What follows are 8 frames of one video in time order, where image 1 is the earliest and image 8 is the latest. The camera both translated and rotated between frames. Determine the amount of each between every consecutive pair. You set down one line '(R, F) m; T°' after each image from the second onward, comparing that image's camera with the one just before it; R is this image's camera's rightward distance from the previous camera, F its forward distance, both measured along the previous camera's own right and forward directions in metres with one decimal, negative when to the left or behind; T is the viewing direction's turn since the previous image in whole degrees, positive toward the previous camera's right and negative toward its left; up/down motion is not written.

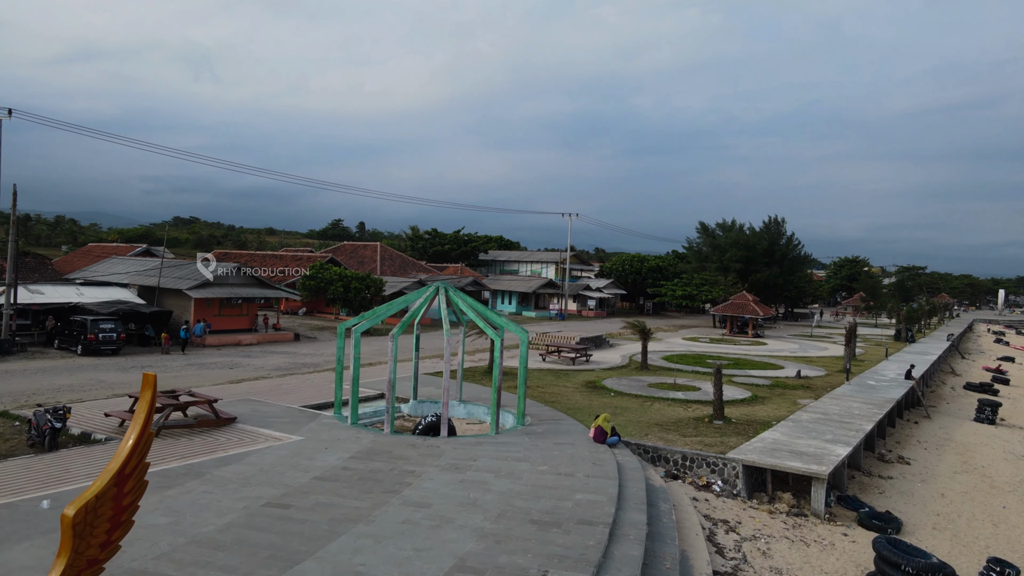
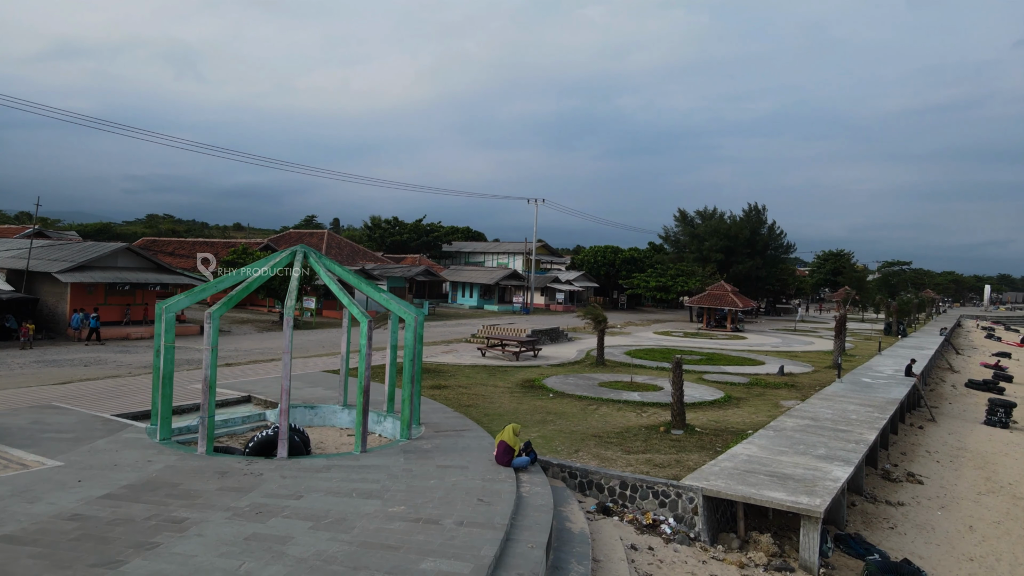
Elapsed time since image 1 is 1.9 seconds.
(+1.4, +3.5) m; +1°
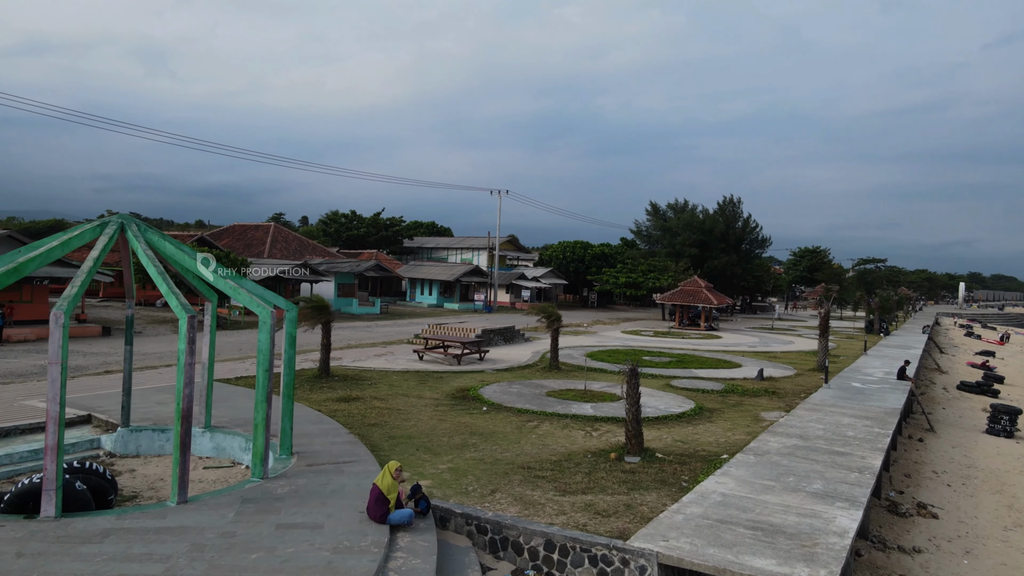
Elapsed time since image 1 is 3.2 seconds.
(+0.8, +2.6) m; +2°
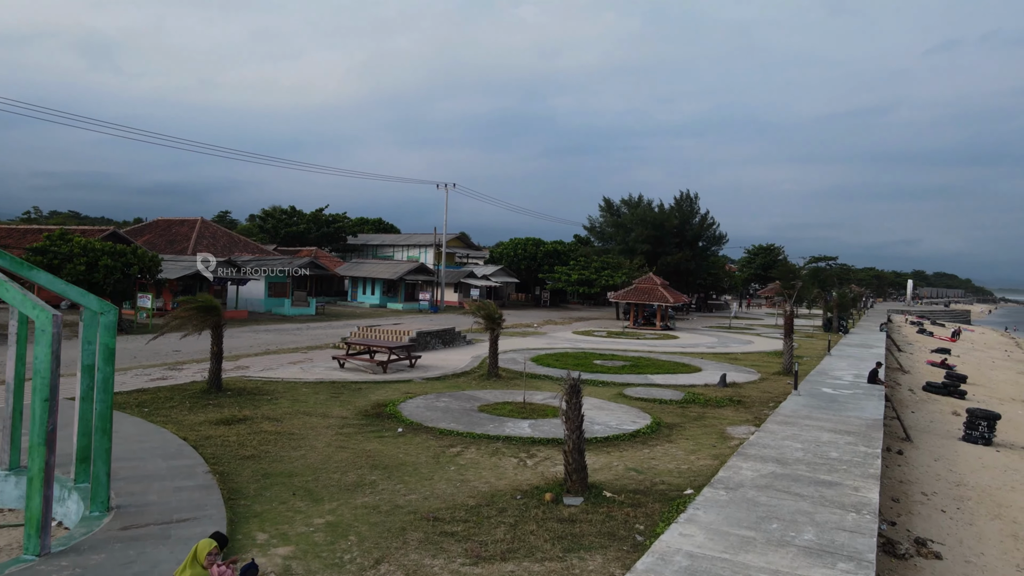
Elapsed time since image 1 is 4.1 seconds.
(+0.5, +2.0) m; +3°
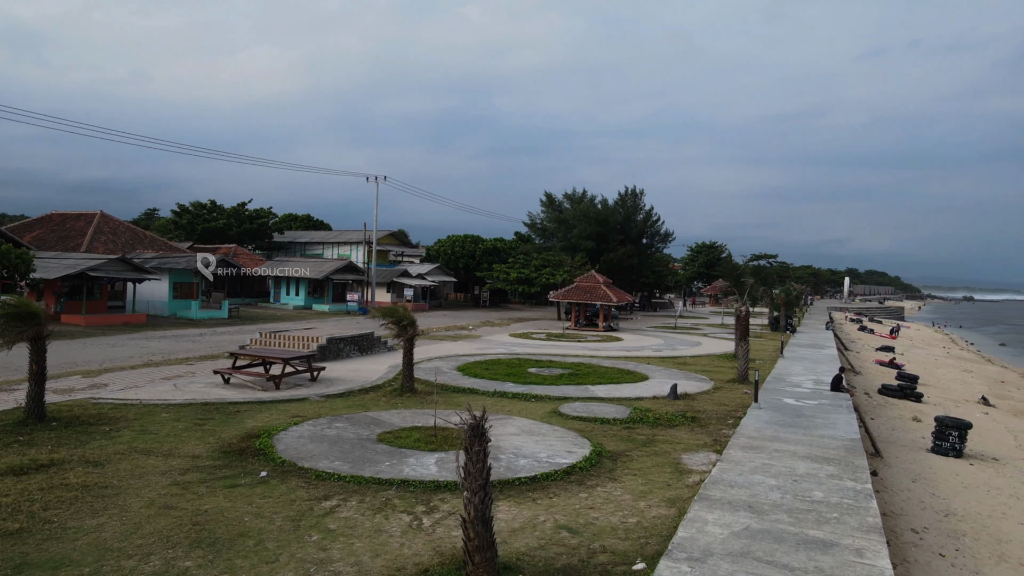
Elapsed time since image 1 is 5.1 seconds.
(+0.5, +2.2) m; +4°
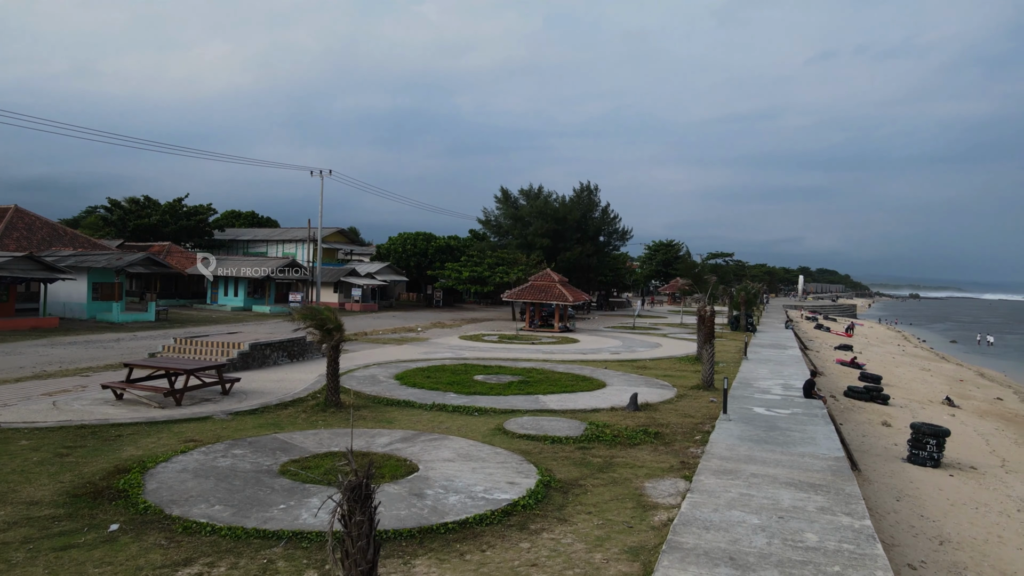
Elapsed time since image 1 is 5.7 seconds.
(+0.3, +1.5) m; +3°
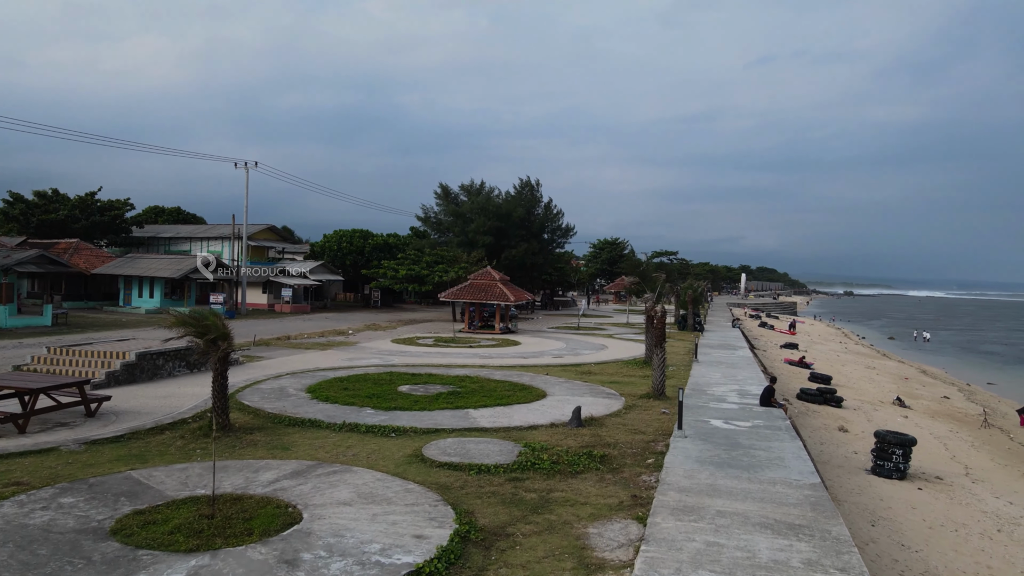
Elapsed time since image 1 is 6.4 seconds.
(+0.3, +1.6) m; +4°
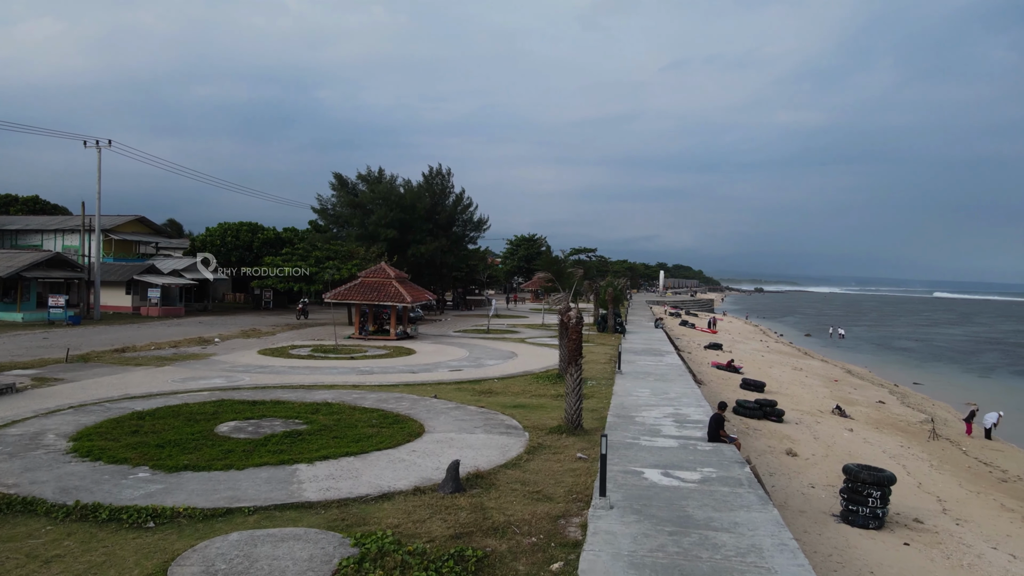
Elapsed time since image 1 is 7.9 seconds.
(+0.7, +3.3) m; +6°
